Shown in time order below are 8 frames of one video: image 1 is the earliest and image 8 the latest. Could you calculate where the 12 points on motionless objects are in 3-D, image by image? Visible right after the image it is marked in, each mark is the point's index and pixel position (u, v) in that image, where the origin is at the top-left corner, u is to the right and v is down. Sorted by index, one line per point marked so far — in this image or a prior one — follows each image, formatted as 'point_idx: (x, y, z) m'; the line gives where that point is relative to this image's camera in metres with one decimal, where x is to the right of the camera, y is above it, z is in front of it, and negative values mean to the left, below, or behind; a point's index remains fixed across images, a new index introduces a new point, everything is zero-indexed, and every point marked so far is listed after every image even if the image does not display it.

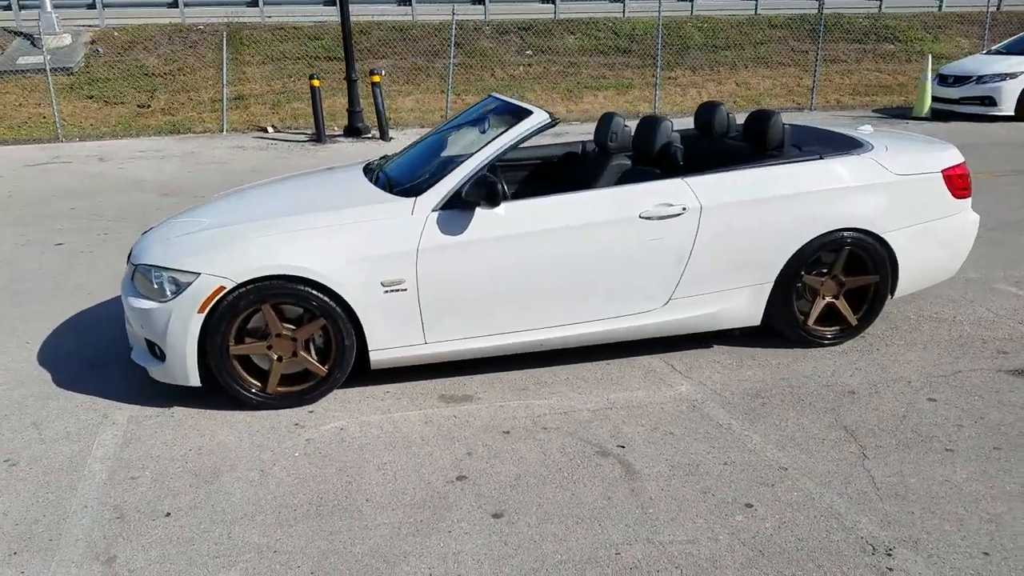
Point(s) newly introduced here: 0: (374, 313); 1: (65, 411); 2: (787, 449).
0: (-0.8, -0.1, +4.2) m
1: (-2.5, -0.7, +4.3) m
2: (+1.3, -0.8, +3.6) m
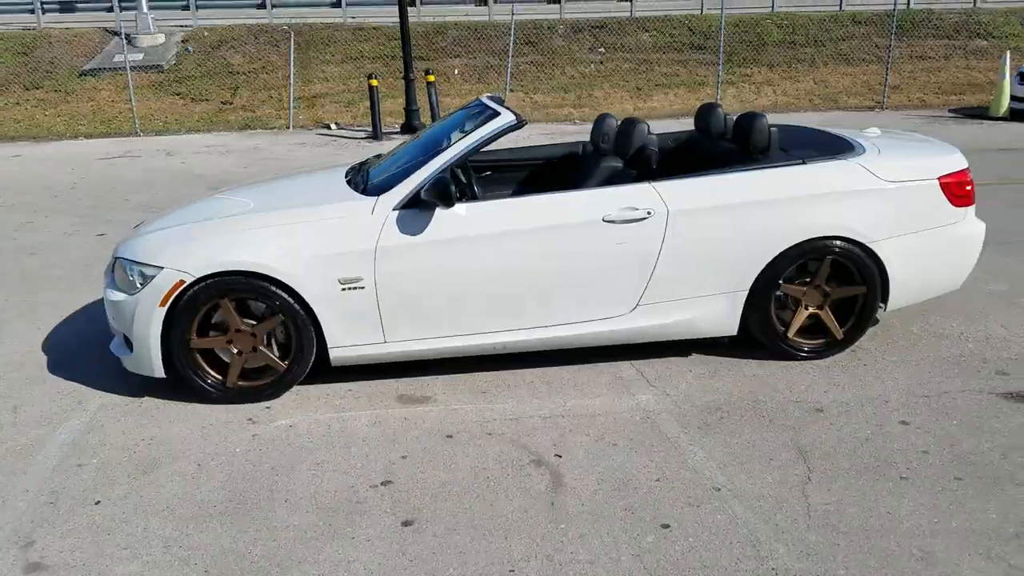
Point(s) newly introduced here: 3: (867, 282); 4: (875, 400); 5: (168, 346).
0: (-1.0, -0.1, +4.2) m
1: (-2.7, -0.6, +4.5) m
2: (+1.0, -0.8, +3.4) m
3: (+2.1, 0.0, +4.5) m
4: (+1.9, -0.6, +4.0) m
5: (-1.9, -0.3, +4.2) m
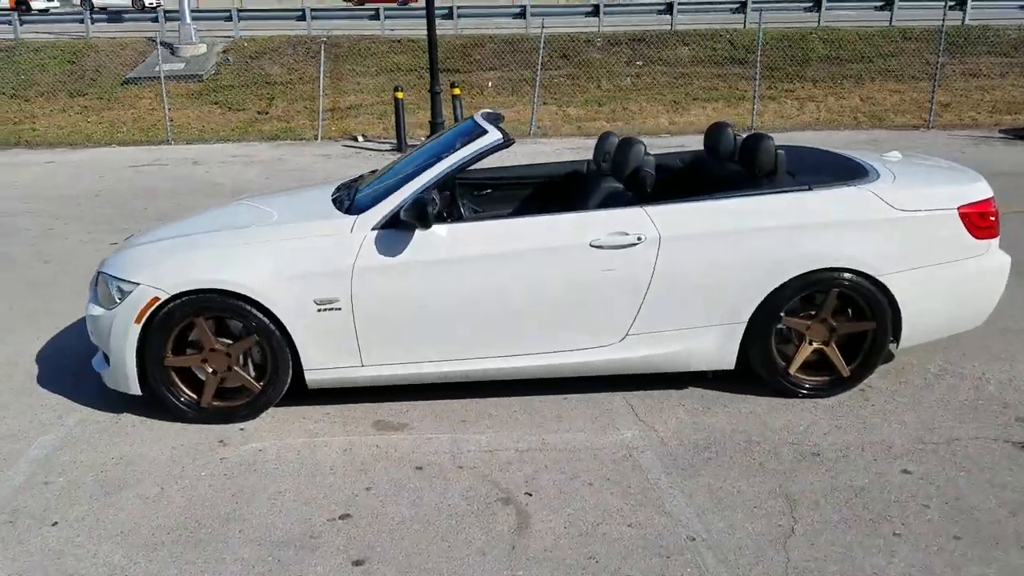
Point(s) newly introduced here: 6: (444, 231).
0: (-1.1, -0.2, +4.1) m
1: (-2.8, -0.7, +4.5) m
2: (+0.8, -1.0, +3.2) m
3: (+2.0, -0.2, +4.2) m
4: (+1.8, -0.8, +3.7) m
5: (-2.0, -0.4, +4.1) m
6: (-0.4, +0.3, +4.1) m
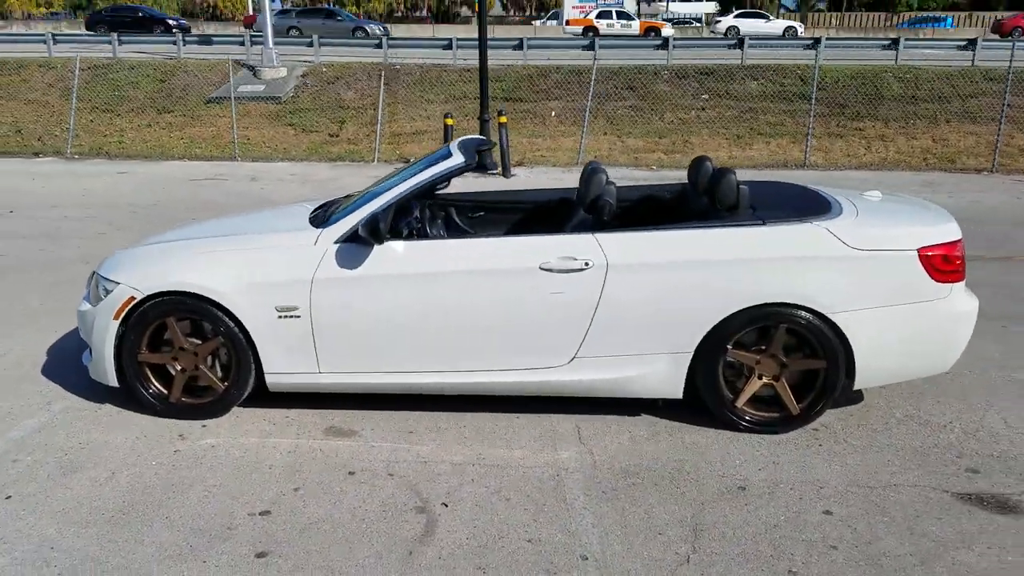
0: (-1.4, -0.3, +4.3) m
1: (-3.1, -0.7, +4.8) m
2: (+0.4, -1.1, +3.2) m
3: (+1.7, -0.4, +4.1) m
4: (+1.4, -0.9, +3.7) m
5: (-2.3, -0.4, +4.4) m
6: (-0.6, +0.2, +4.2) m
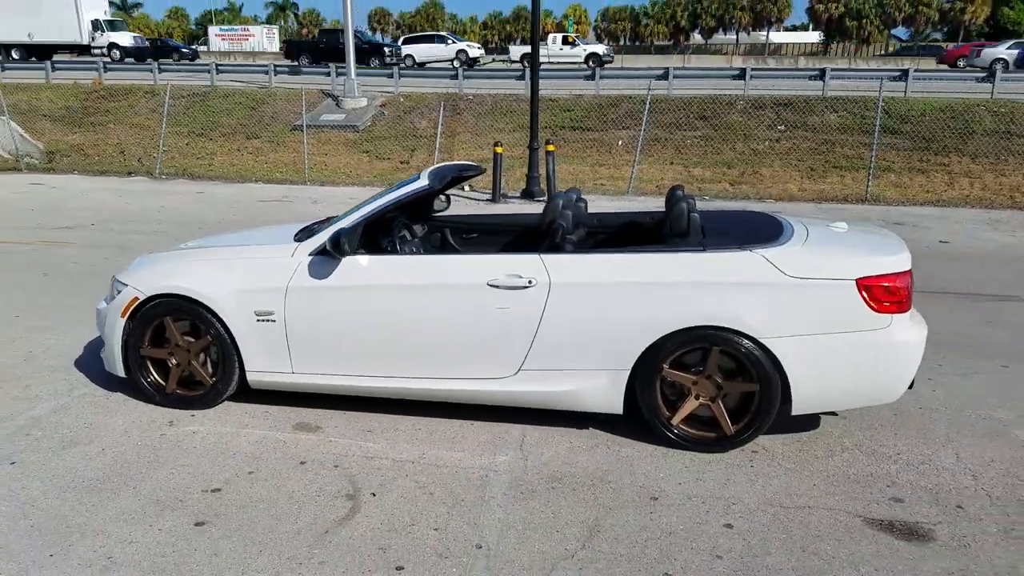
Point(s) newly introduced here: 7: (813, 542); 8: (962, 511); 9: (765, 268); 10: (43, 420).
0: (-1.6, -0.3, +4.8) m
1: (-3.3, -0.7, +5.5) m
2: (0.0, -1.1, +3.5) m
3: (+1.4, -0.5, +4.2) m
4: (+1.1, -1.0, +3.8) m
5: (-2.5, -0.4, +5.0) m
6: (-0.9, +0.2, +4.6) m
7: (+1.4, -1.1, +3.4) m
8: (+2.2, -1.1, +3.7) m
9: (+1.4, +0.1, +4.2) m
10: (-2.9, -0.8, +4.8) m
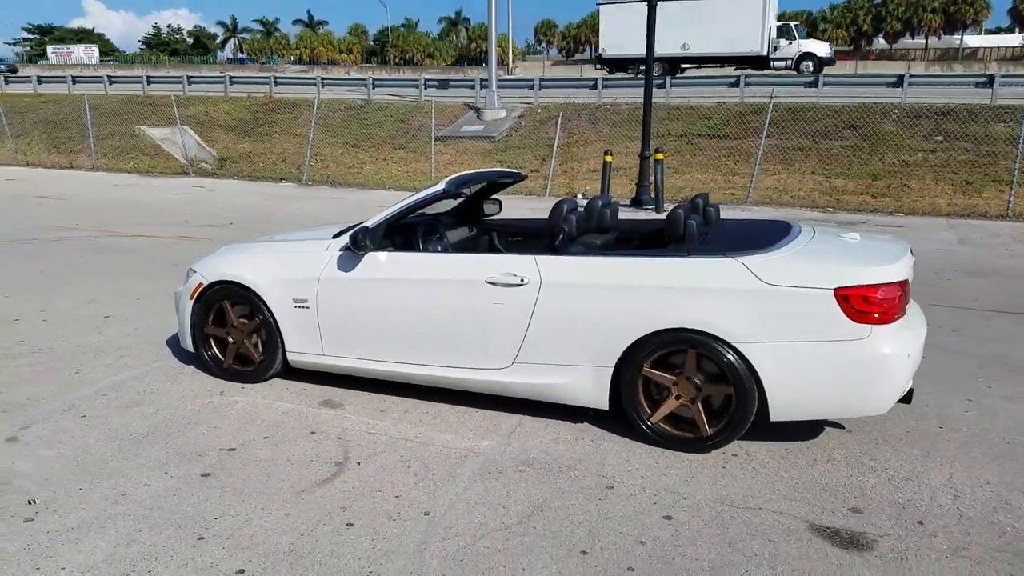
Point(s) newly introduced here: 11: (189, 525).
0: (-1.6, -0.2, +5.4) m
1: (-3.1, -0.5, +6.4) m
2: (-0.3, -1.1, +3.8) m
3: (+1.3, -0.5, +4.3) m
4: (+0.9, -1.1, +3.9) m
5: (-2.4, -0.3, +5.8) m
6: (-0.8, +0.2, +5.1) m
7: (+1.1, -1.2, +3.5) m
8: (+1.9, -1.1, +3.6) m
9: (+1.3, +0.1, +4.3) m
10: (-2.9, -0.7, +5.6) m
11: (-1.5, -1.1, +3.6) m
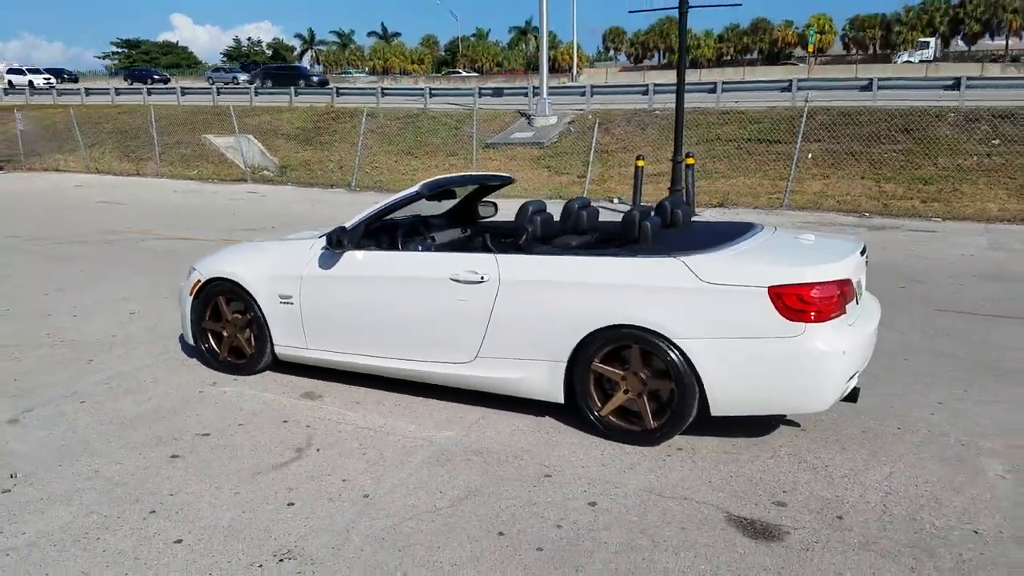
0: (-1.8, -0.2, +5.8) m
1: (-3.2, -0.5, +6.9) m
2: (-0.6, -1.1, +4.0) m
3: (+1.0, -0.5, +4.4) m
4: (+0.5, -1.0, +4.1) m
5: (-2.6, -0.3, +6.2) m
6: (-1.1, +0.2, +5.4) m
7: (+0.7, -1.1, +3.6) m
8: (+1.6, -1.1, +3.7) m
9: (+1.0, +0.1, +4.4) m
10: (-3.0, -0.7, +6.1) m
11: (-1.9, -1.1, +4.0) m
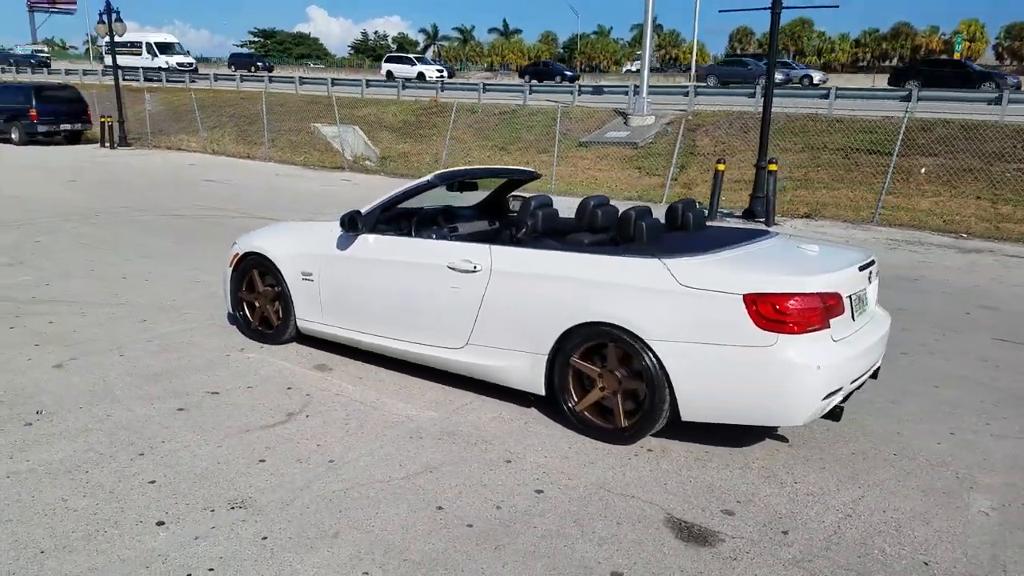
0: (-1.7, 0.0, +6.1) m
1: (-3.0, -0.2, +7.4) m
2: (-0.9, -1.0, +4.3) m
3: (+0.8, -0.5, +4.4) m
4: (+0.3, -1.0, +4.1) m
5: (-2.5, 0.0, +6.6) m
6: (-1.0, +0.4, +5.7) m
7: (+0.4, -1.1, +3.7) m
8: (+1.2, -1.2, +3.6) m
9: (+0.9, +0.1, +4.4) m
10: (-2.9, -0.4, +6.6) m
11: (-2.1, -0.9, +4.3) m
